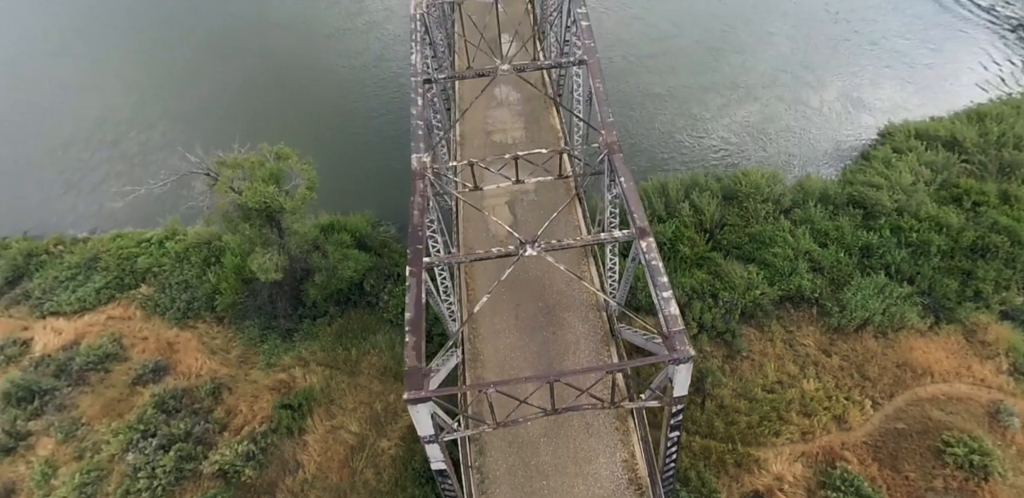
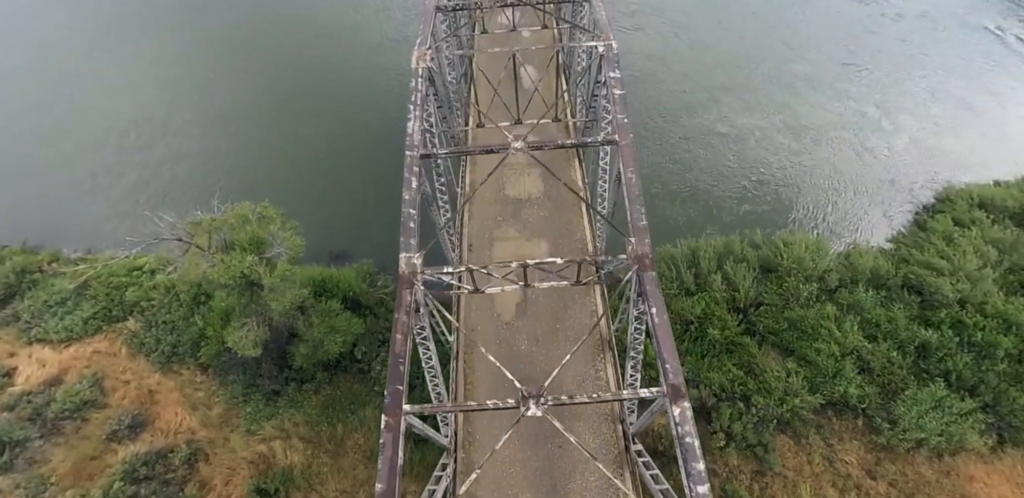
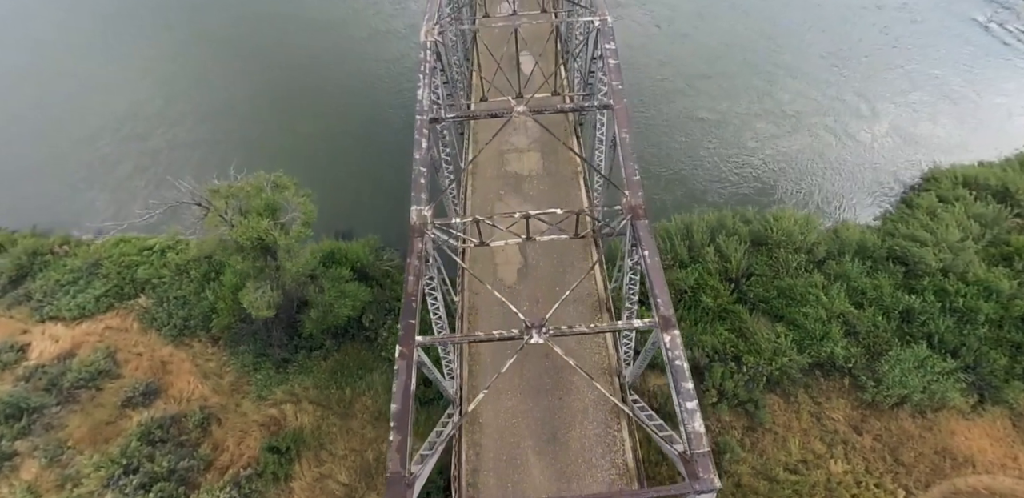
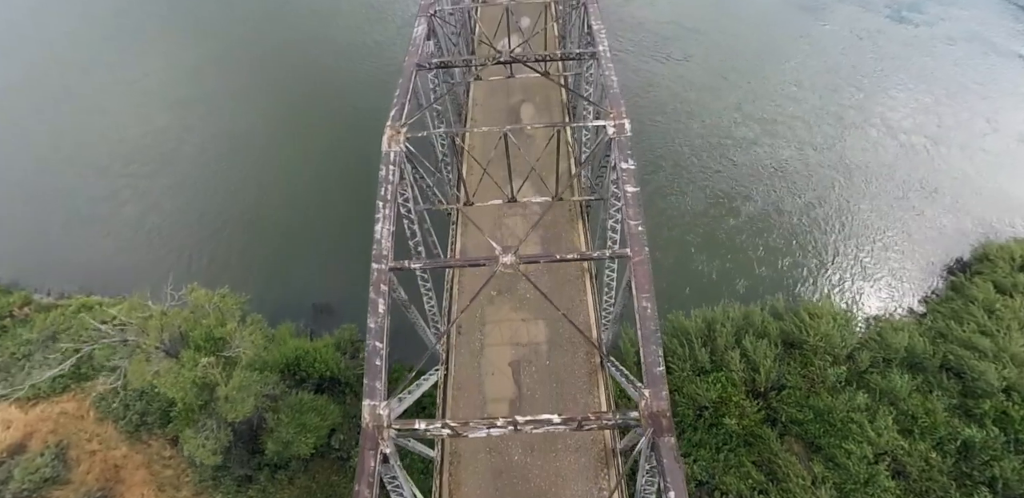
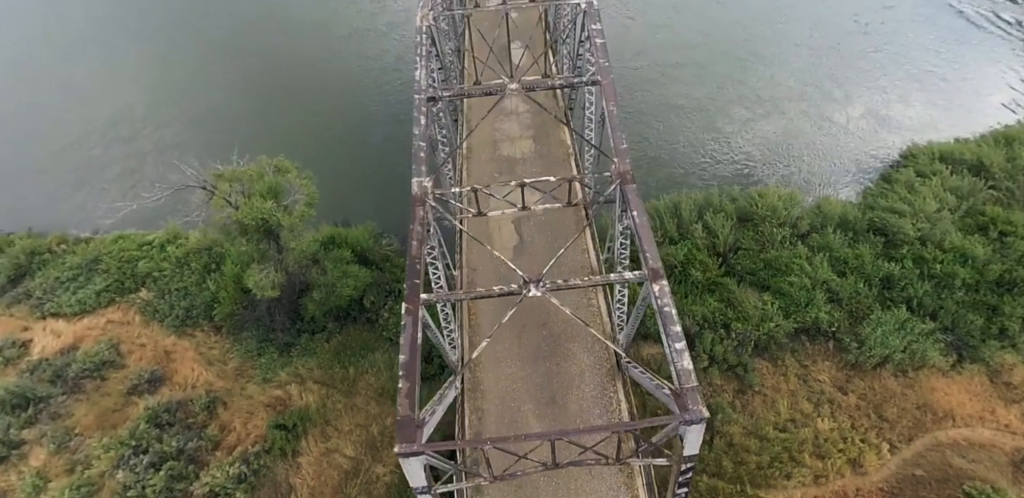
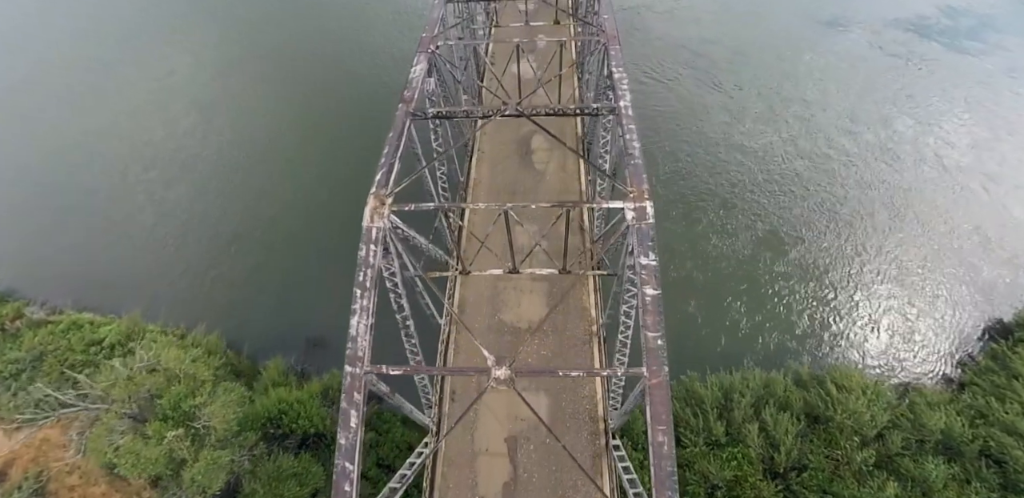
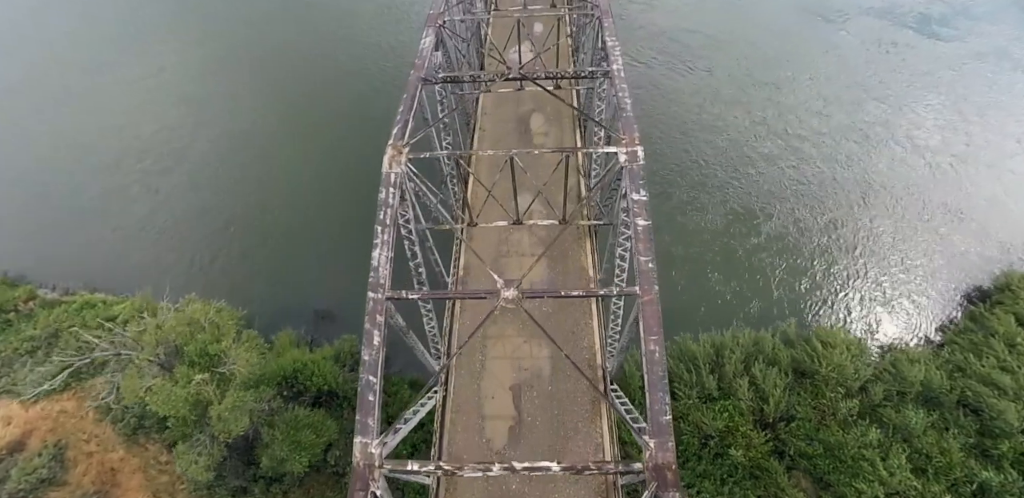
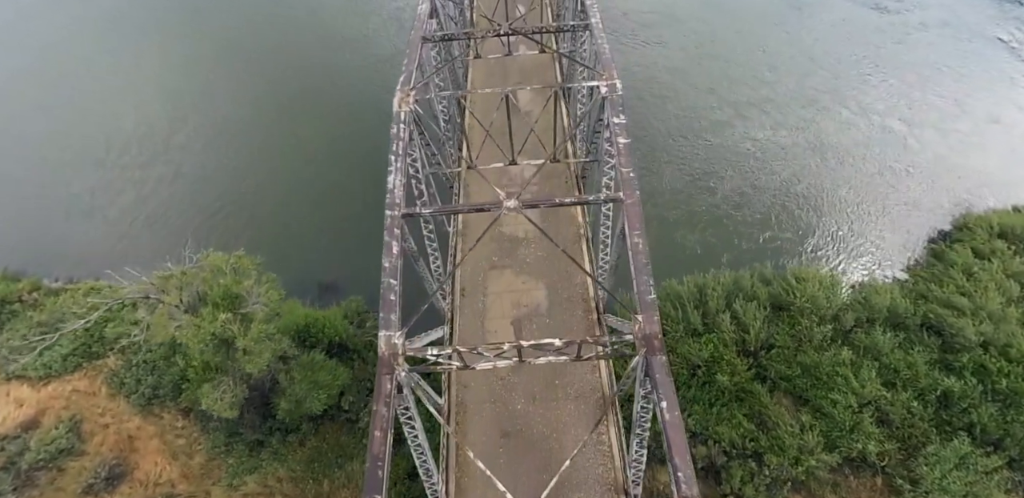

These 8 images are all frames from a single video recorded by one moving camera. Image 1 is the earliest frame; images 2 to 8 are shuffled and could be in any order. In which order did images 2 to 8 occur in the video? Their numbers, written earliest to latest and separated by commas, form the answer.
5, 3, 2, 8, 4, 7, 6
